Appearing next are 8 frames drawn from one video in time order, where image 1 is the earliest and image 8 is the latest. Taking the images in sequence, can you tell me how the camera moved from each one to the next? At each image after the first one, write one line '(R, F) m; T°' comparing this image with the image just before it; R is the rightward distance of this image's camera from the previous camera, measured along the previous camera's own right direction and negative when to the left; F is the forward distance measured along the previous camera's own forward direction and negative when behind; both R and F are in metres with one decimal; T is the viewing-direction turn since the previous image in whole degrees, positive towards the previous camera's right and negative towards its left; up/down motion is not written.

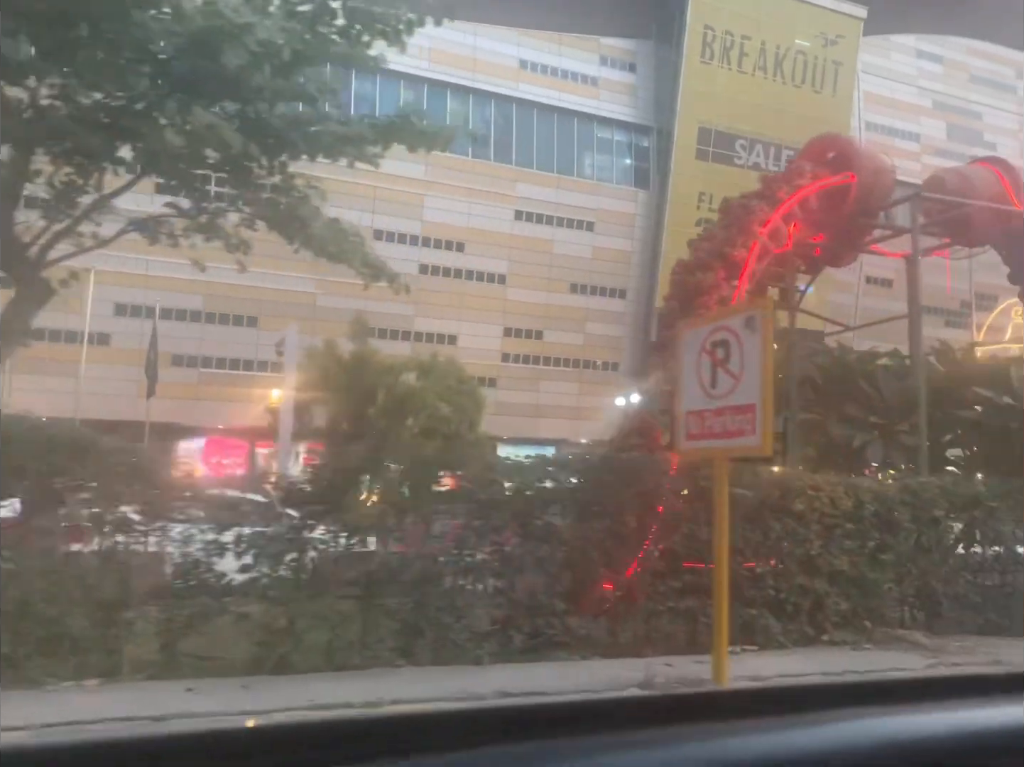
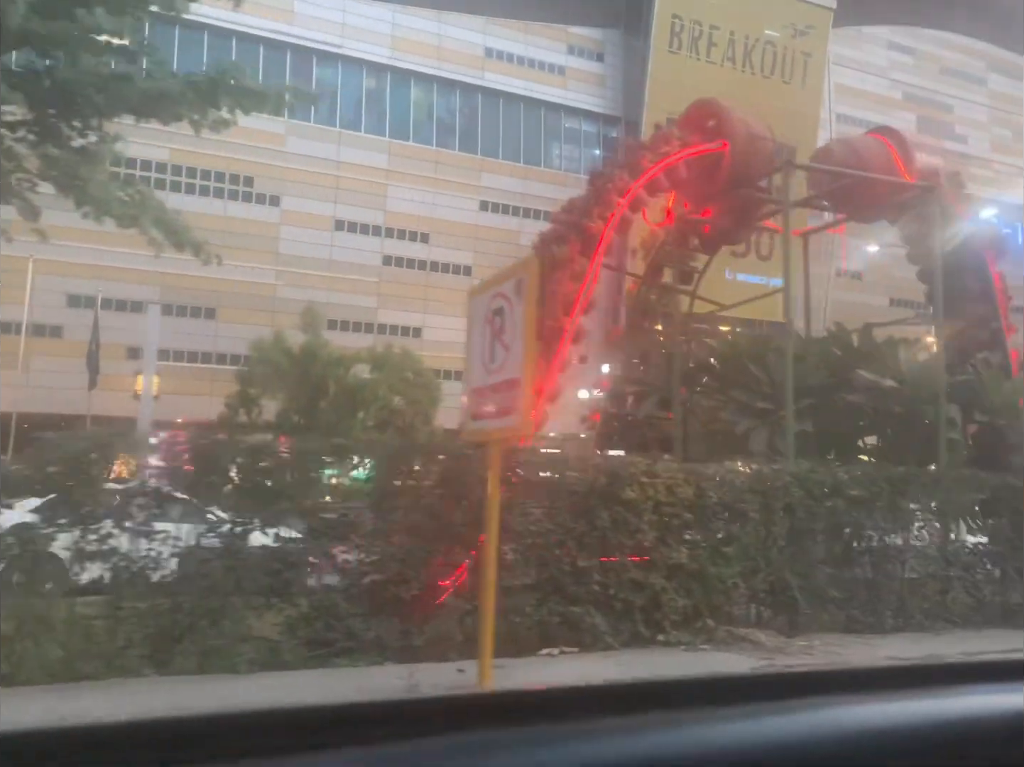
(+1.4, +0.6) m; +1°
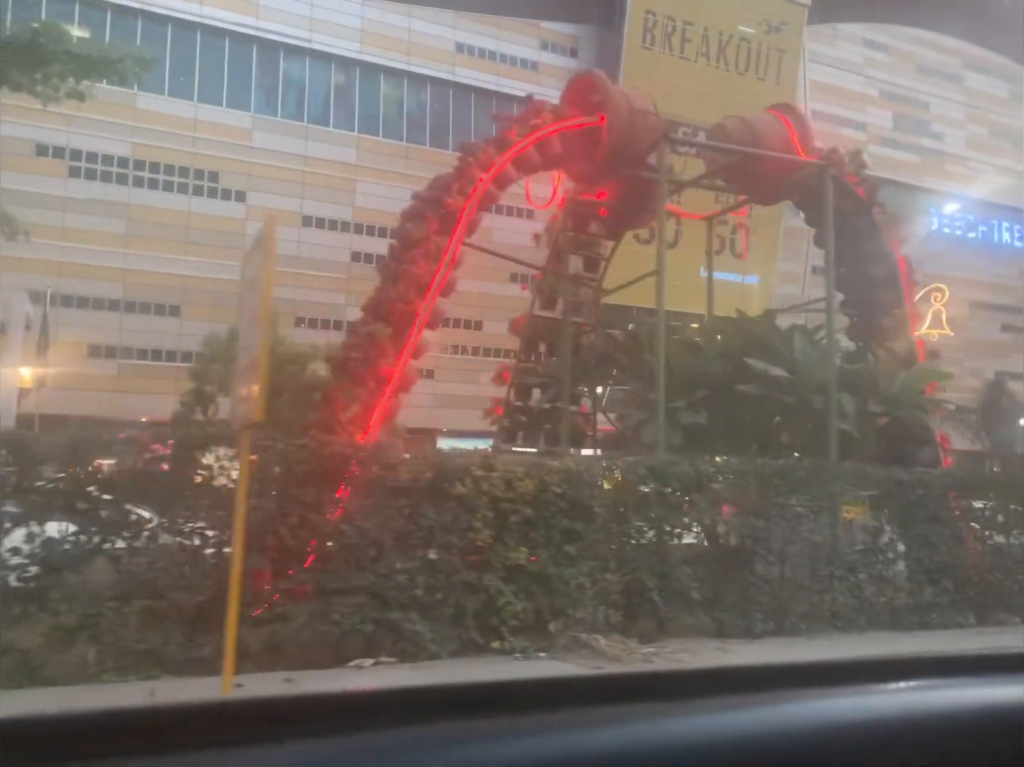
(+1.3, +0.6) m; +1°
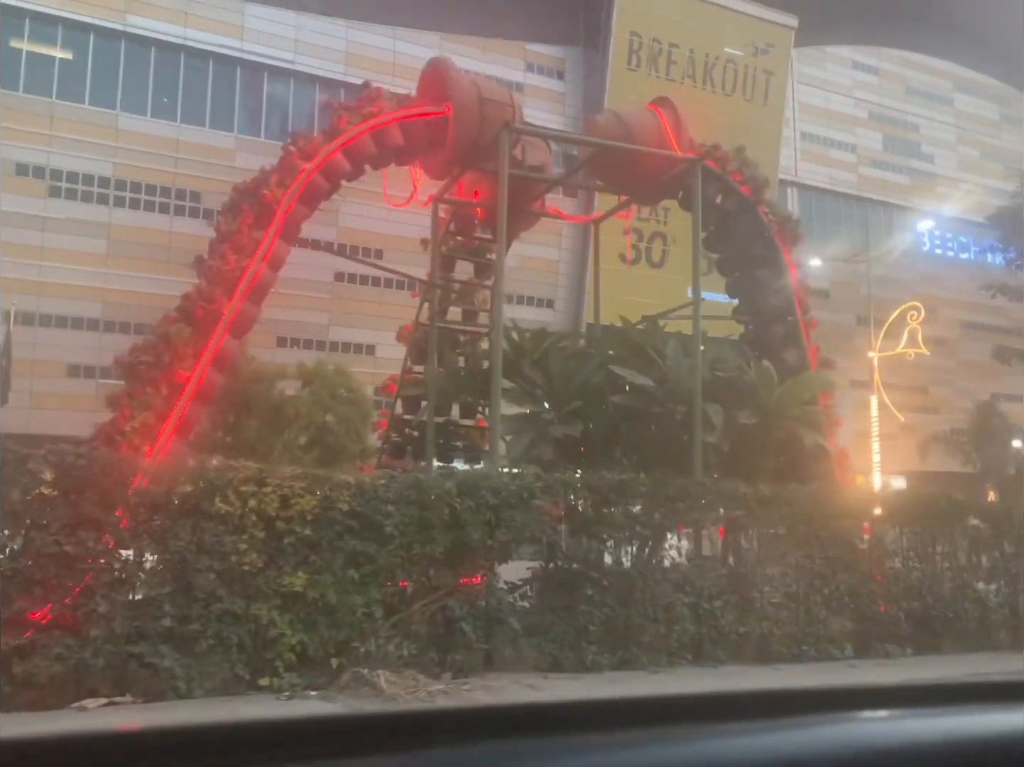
(+1.6, +0.7) m; 0°
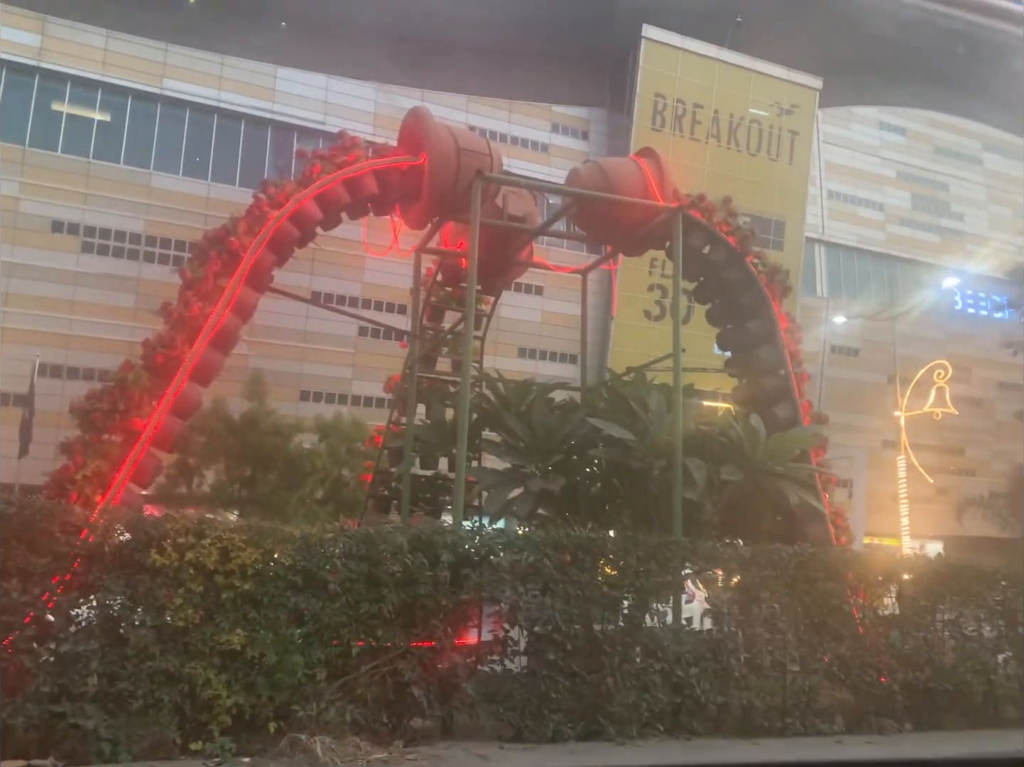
(+0.5, +0.2) m; -2°
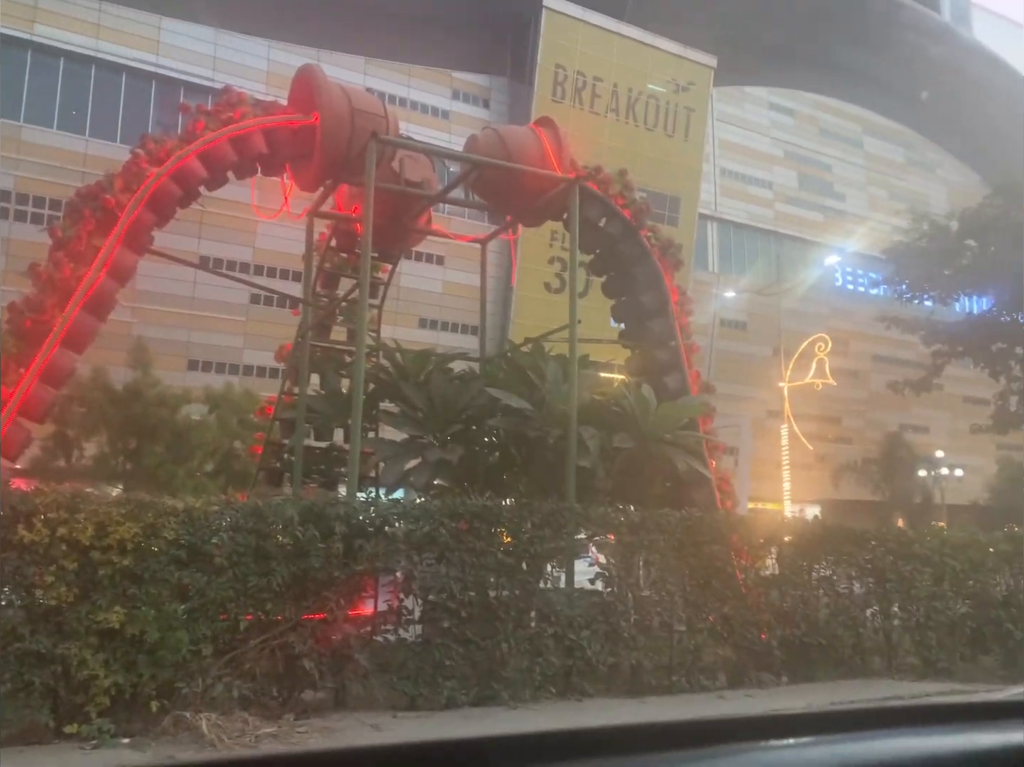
(0.0, 0.0) m; +7°
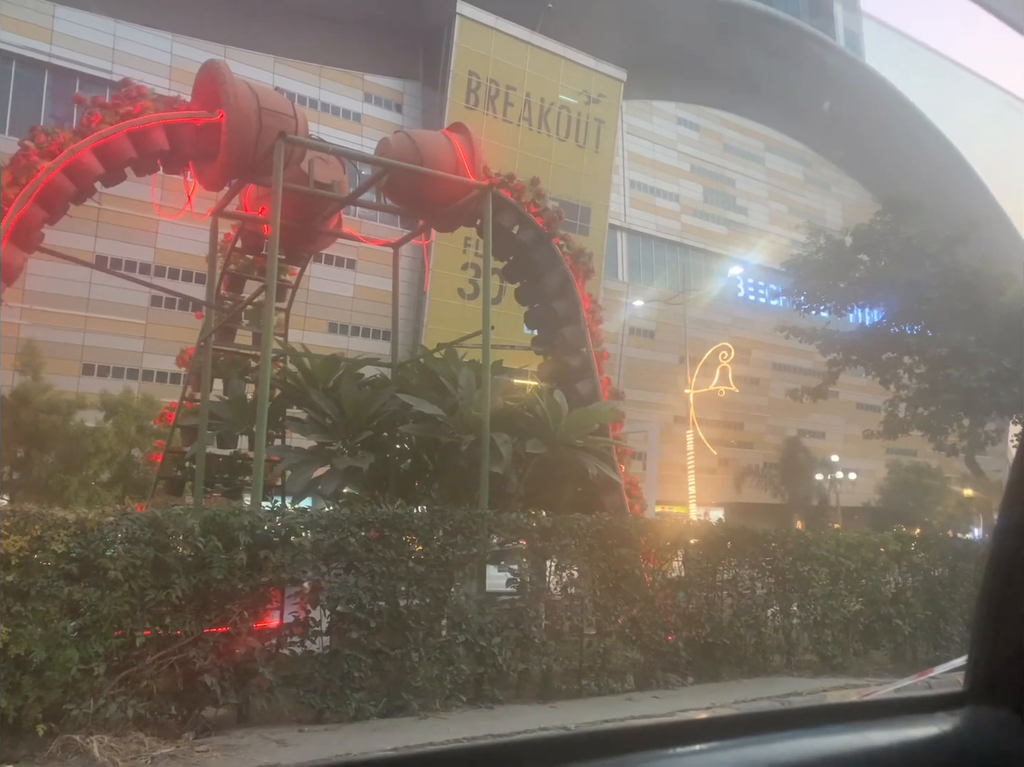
(0.0, 0.0) m; +6°
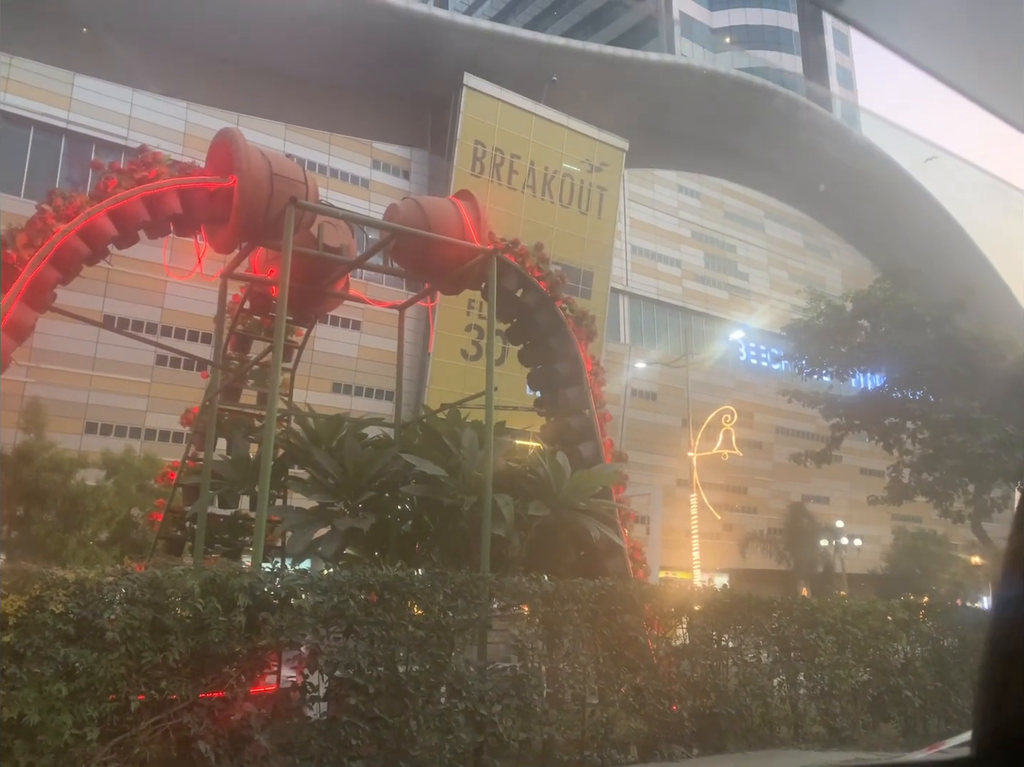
(0.0, 0.0) m; 0°
